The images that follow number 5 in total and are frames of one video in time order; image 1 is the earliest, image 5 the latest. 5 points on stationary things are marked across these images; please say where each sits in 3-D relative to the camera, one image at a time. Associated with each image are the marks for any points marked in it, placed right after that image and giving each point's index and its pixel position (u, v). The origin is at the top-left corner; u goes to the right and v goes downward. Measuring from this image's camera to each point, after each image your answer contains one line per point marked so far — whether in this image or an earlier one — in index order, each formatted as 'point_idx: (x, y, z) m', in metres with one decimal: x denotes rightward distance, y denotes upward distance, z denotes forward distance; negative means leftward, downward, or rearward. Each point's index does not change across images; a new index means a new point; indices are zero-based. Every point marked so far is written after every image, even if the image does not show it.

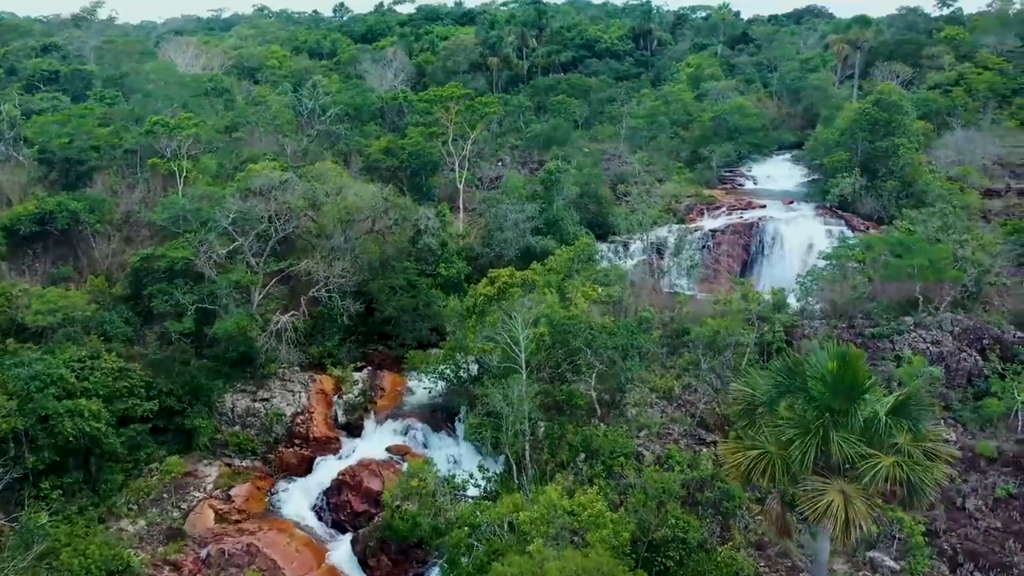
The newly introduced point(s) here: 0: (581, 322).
0: (+1.8, -0.9, +19.6) m
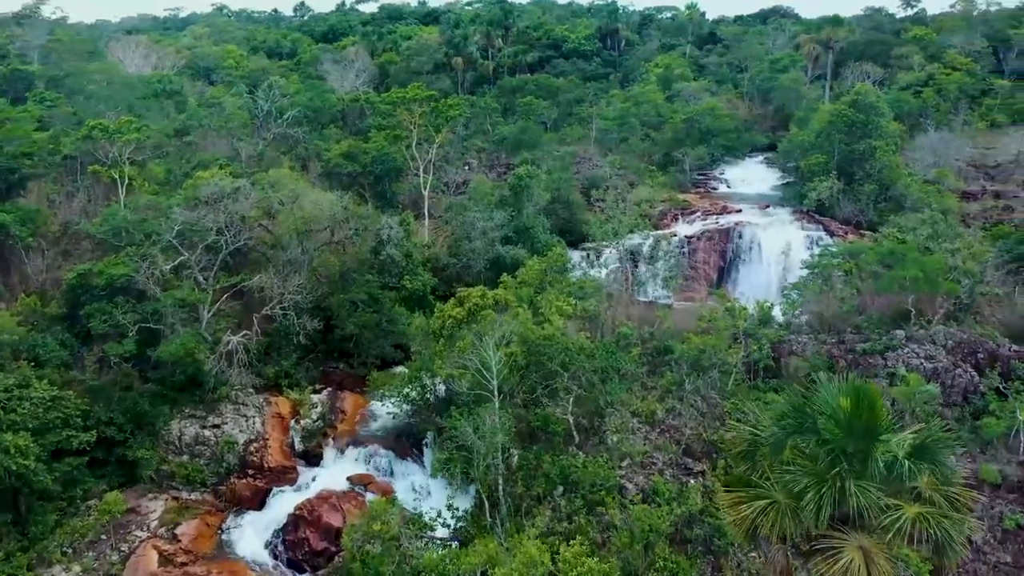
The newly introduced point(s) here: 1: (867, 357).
0: (+1.1, -1.3, +18.1) m
1: (+9.2, -1.8, +19.2) m
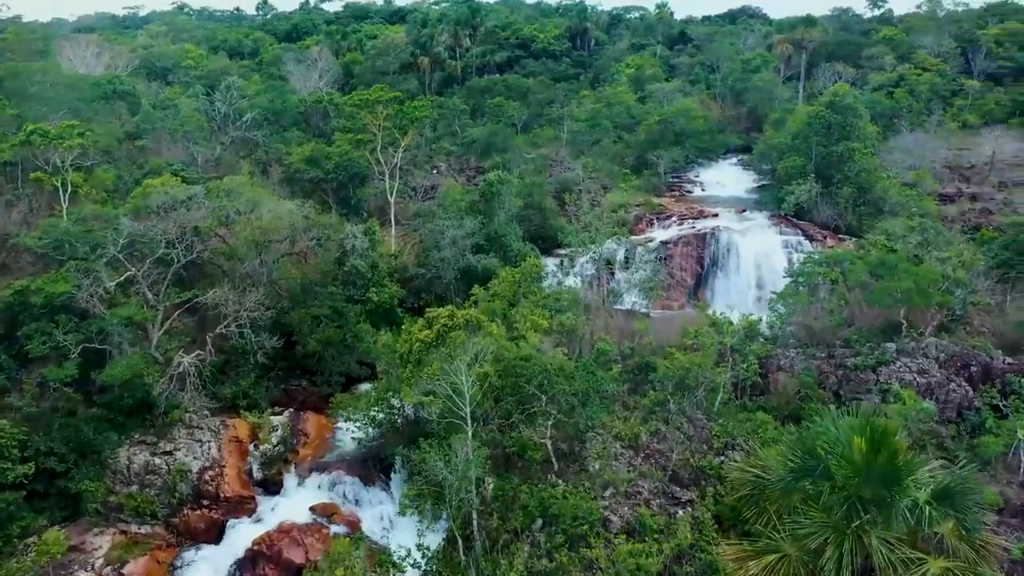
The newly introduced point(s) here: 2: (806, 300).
0: (+0.5, -1.7, +16.9) m
1: (+8.6, -2.1, +18.3) m
2: (+7.9, -0.3, +19.8) m
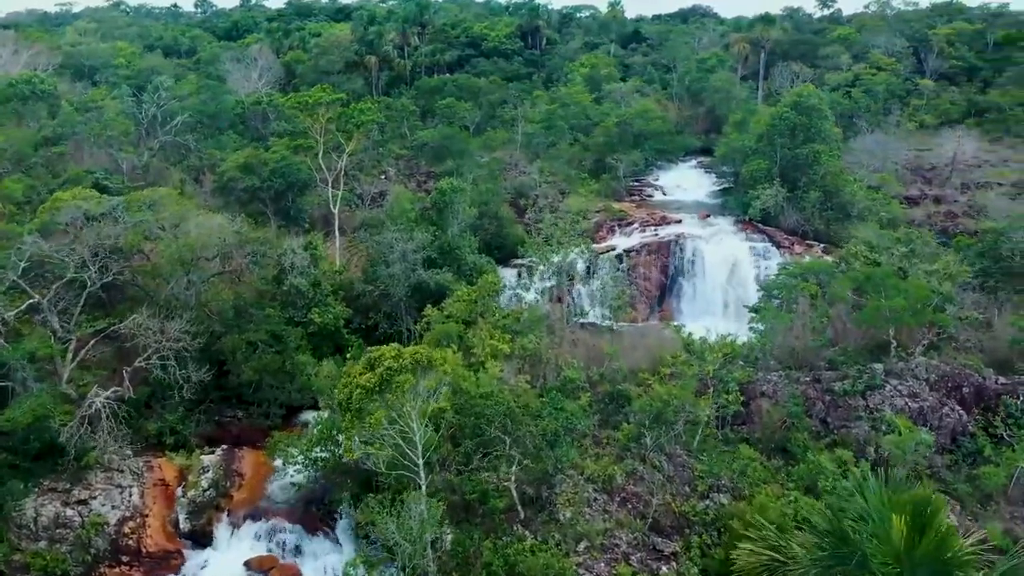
0: (-0.3, -2.3, +15.0) m
1: (+7.6, -2.5, +16.9) m
2: (+6.8, -0.7, +18.3) m
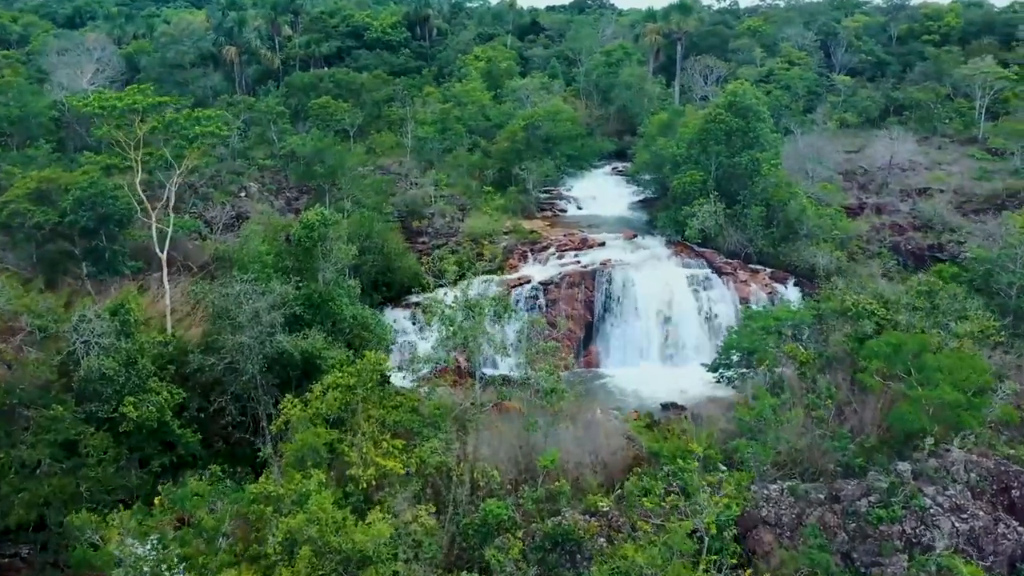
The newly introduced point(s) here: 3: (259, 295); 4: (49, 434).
0: (-1.6, -4.0, +9.2) m
1: (+6.0, -3.9, +12.2) m
2: (+4.9, -2.1, +13.5) m
3: (-6.5, -0.1, +19.0) m
4: (-9.9, -3.1, +15.8) m
